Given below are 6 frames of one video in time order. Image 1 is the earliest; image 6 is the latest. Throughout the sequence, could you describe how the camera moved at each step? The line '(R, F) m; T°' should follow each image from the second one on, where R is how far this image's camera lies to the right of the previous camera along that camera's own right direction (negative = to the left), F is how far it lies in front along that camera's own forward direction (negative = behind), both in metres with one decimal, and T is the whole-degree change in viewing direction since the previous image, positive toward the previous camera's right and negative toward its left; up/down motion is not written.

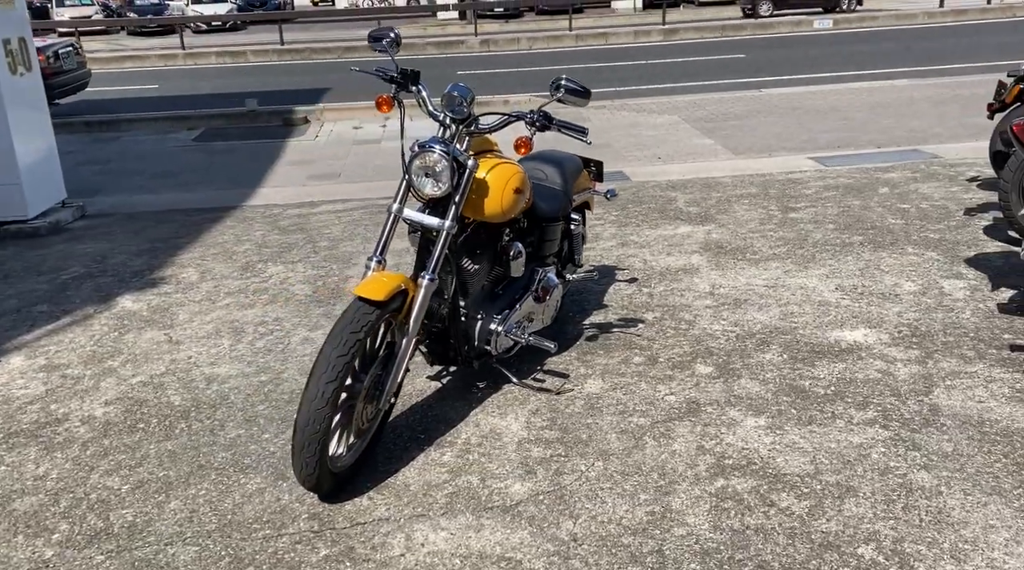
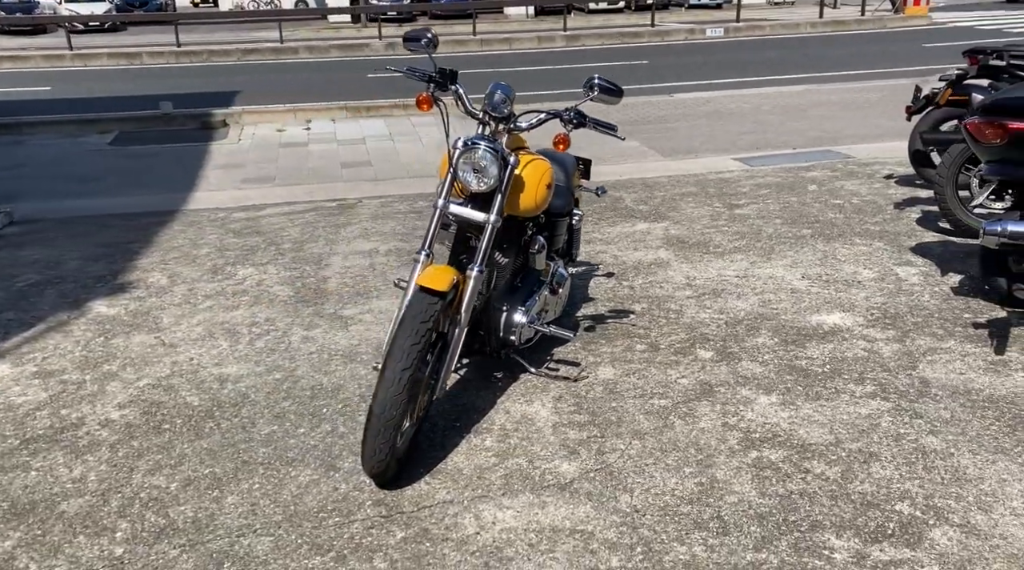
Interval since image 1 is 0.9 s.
(-0.7, -0.2) m; +8°
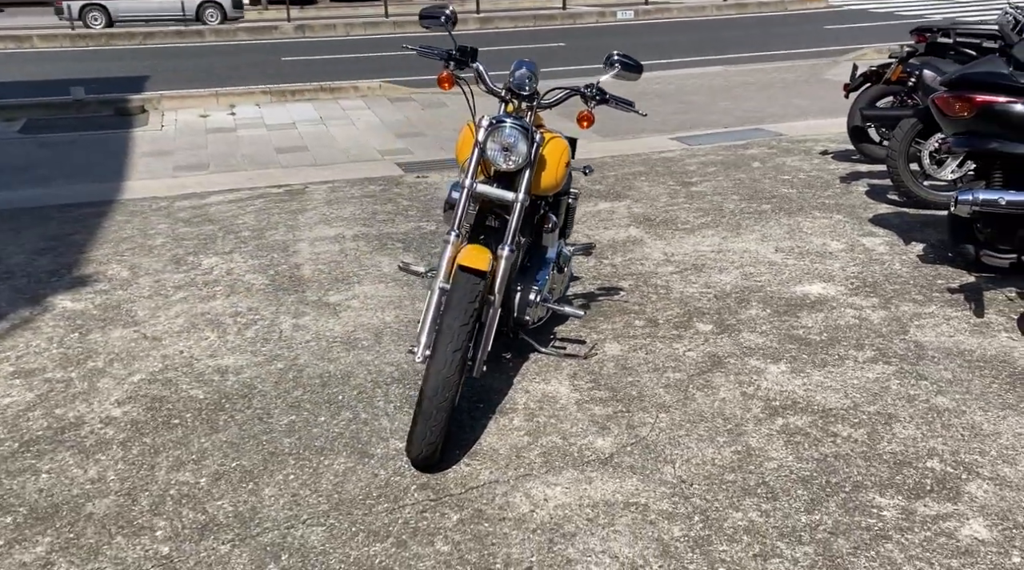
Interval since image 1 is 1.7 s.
(-0.6, 0.0) m; +7°
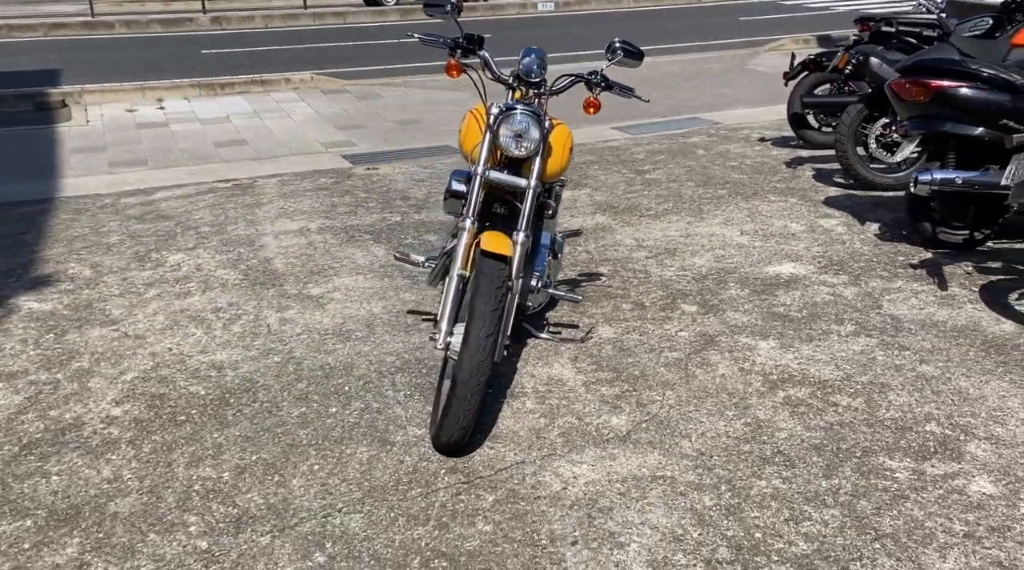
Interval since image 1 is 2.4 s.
(-0.5, -0.1) m; +6°
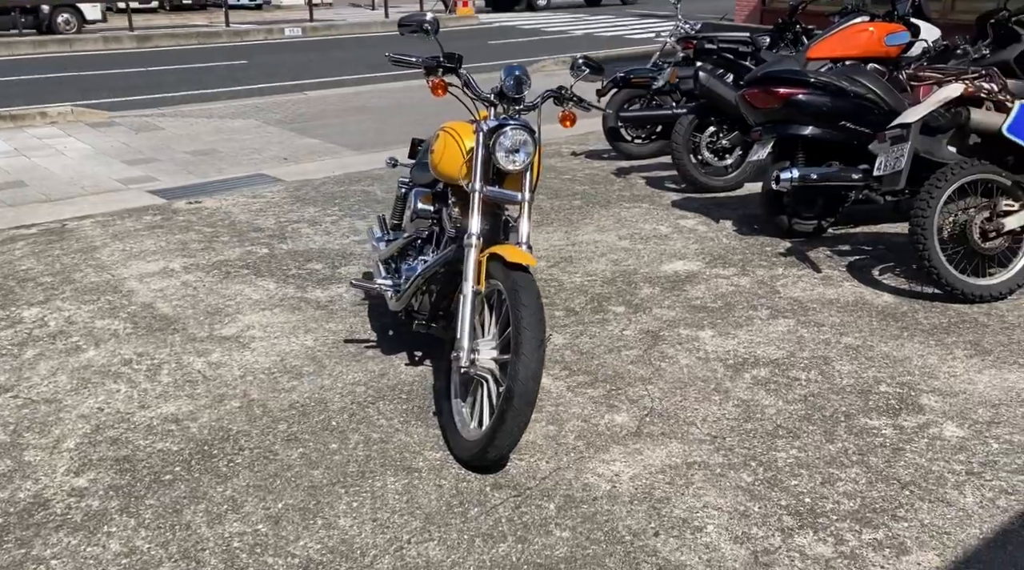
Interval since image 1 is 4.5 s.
(-1.2, +0.1) m; +17°
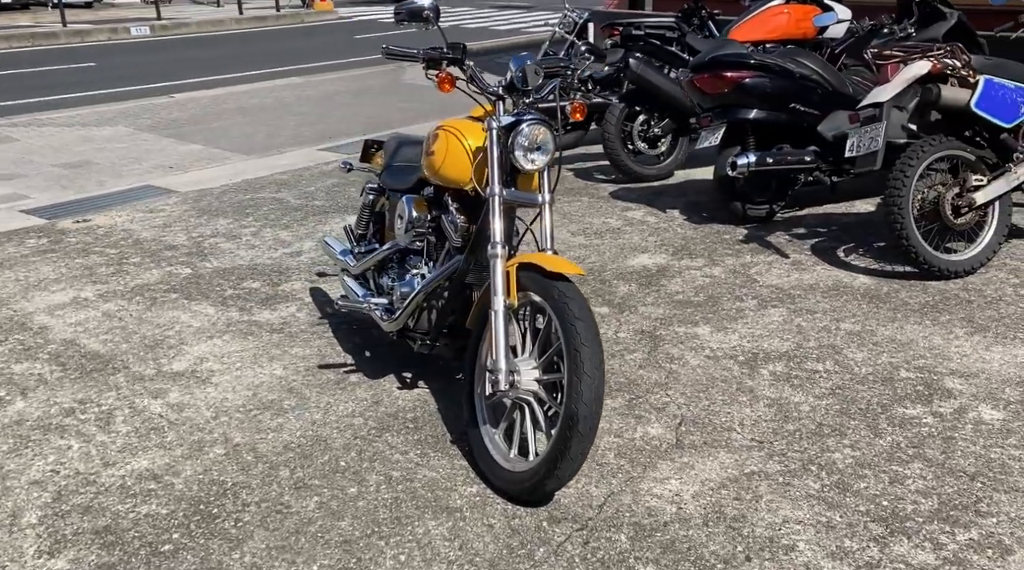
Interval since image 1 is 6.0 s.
(-0.7, +0.4) m; +9°
